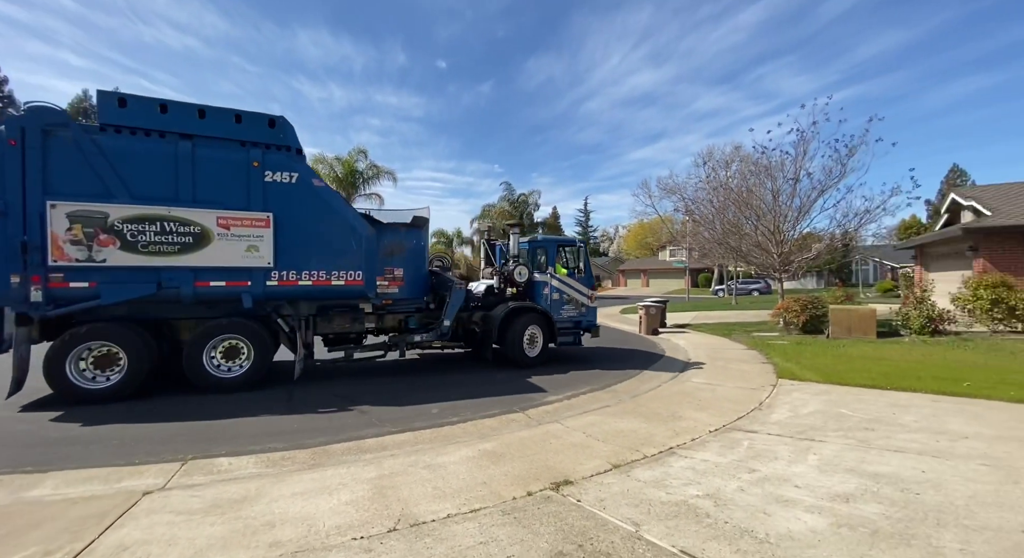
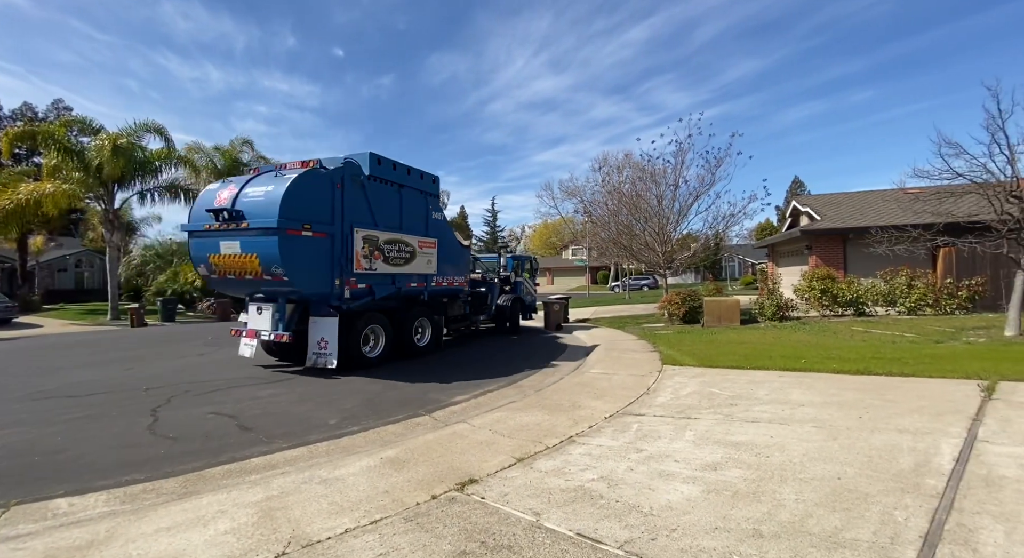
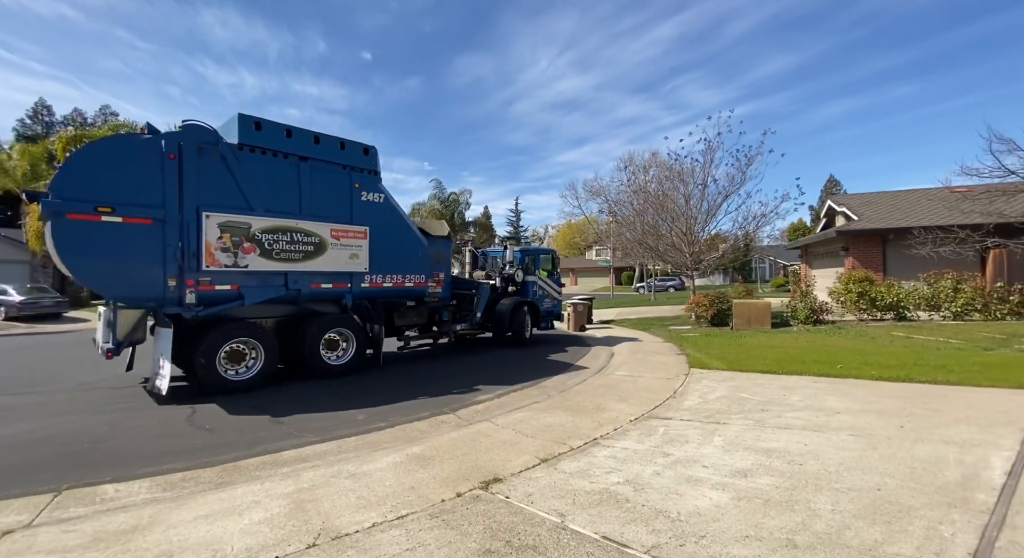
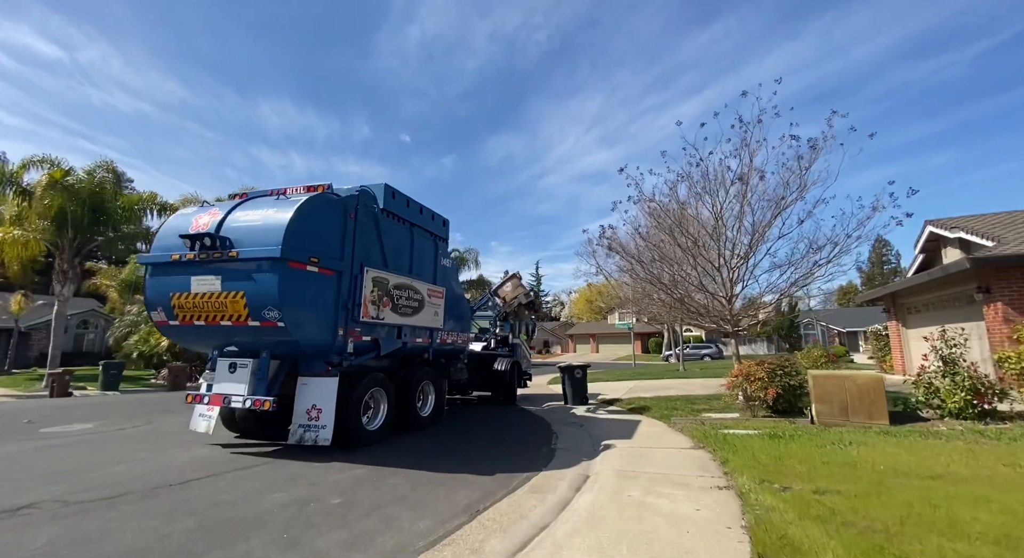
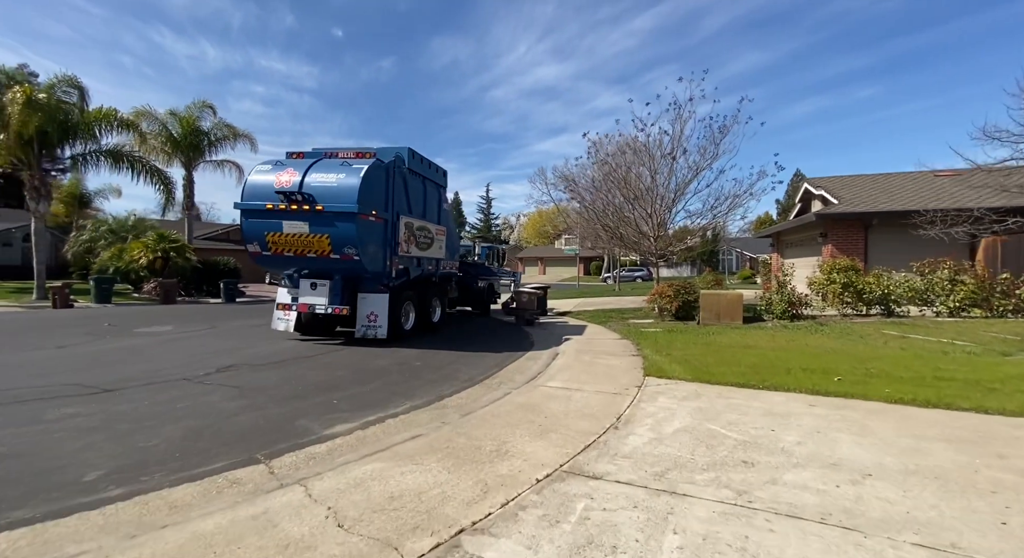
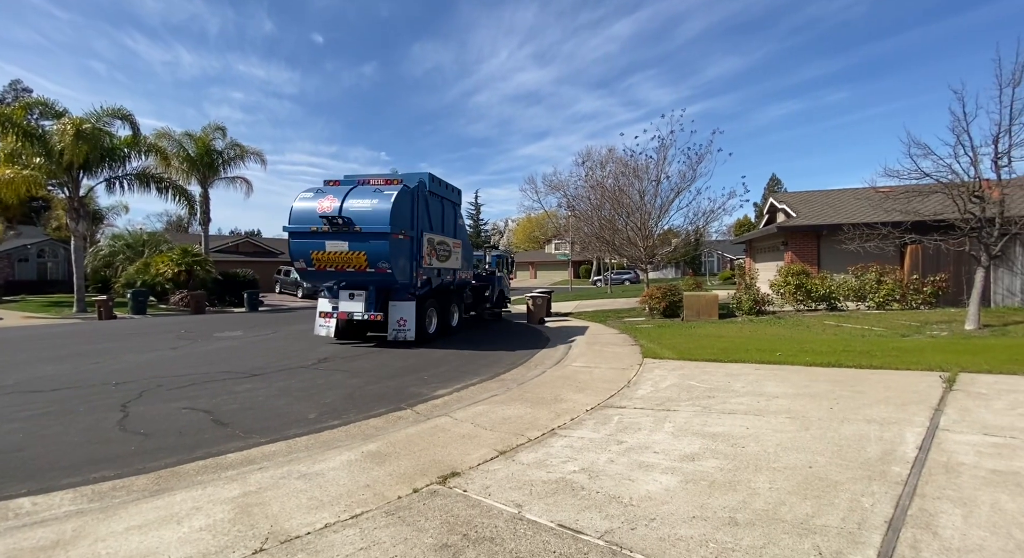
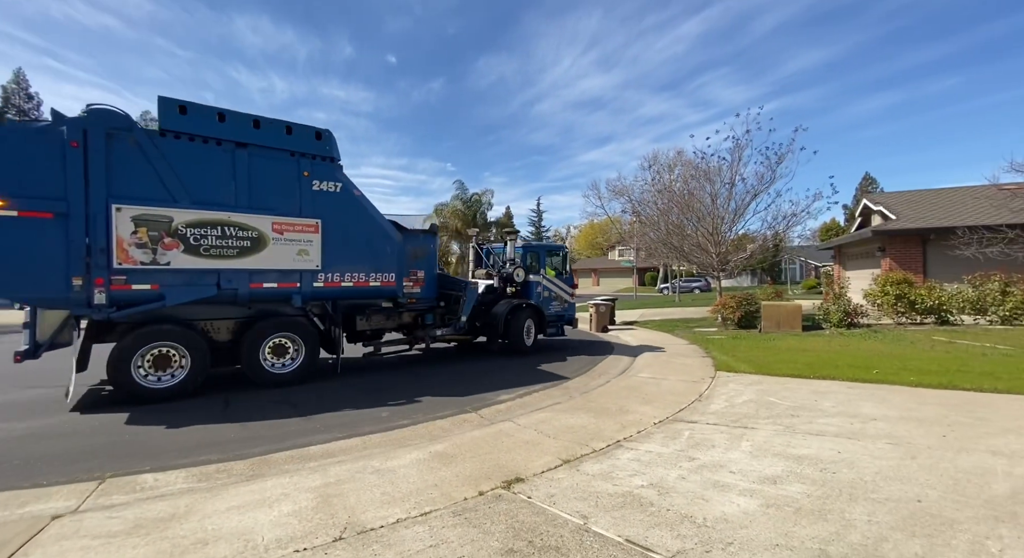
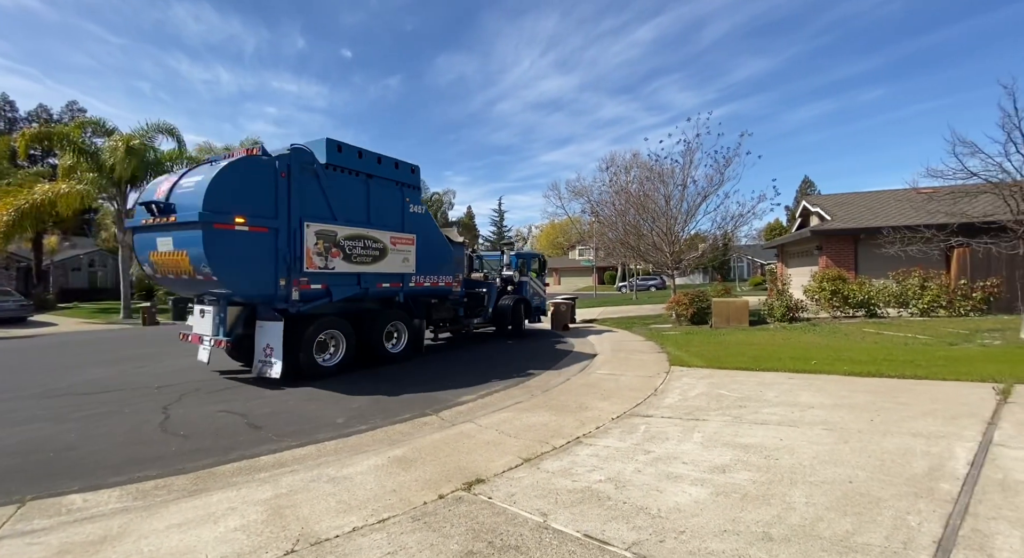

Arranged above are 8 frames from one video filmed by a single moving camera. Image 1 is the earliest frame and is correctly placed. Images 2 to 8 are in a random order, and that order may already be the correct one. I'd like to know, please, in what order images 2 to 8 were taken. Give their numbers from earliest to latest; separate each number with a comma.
7, 3, 8, 2, 6, 5, 4
